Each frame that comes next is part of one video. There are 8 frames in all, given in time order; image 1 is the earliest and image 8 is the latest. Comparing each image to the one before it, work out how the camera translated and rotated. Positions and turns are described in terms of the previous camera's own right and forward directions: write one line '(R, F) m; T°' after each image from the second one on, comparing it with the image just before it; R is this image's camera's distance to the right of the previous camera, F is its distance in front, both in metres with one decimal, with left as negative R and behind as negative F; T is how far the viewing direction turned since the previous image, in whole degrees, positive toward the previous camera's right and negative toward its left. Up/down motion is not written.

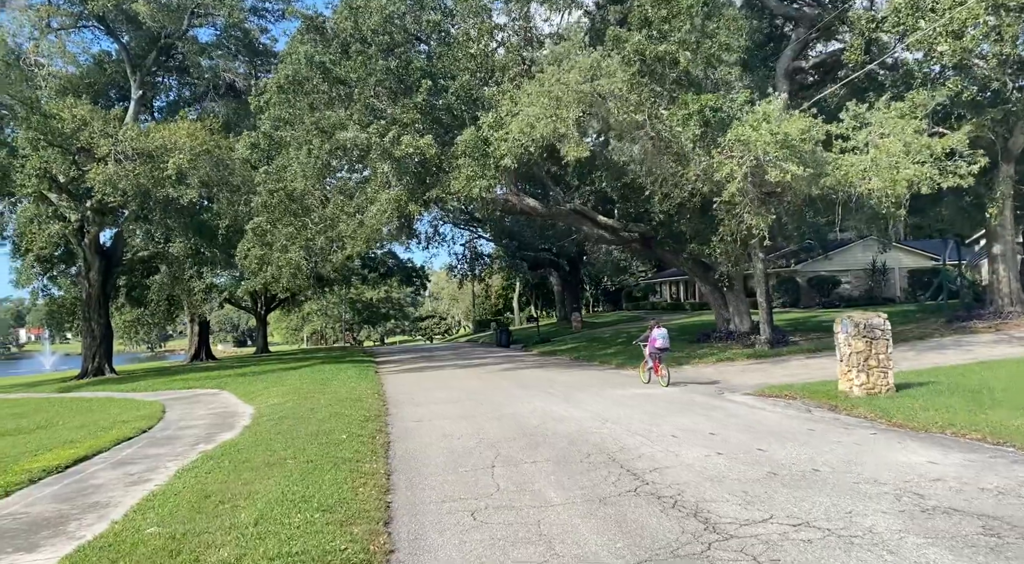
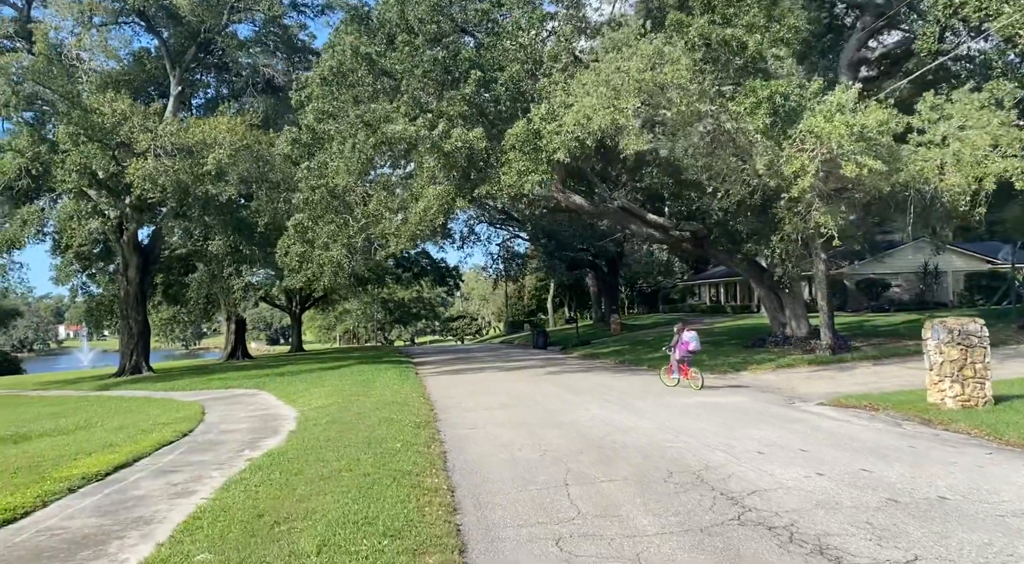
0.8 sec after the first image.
(-0.5, +0.8) m; -2°
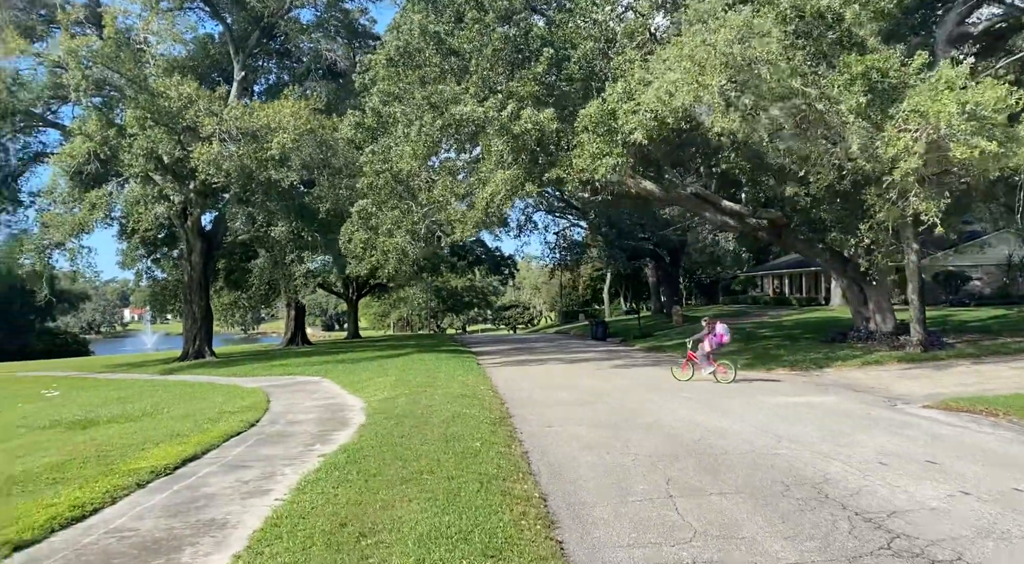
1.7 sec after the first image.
(-0.5, +0.8) m; -4°
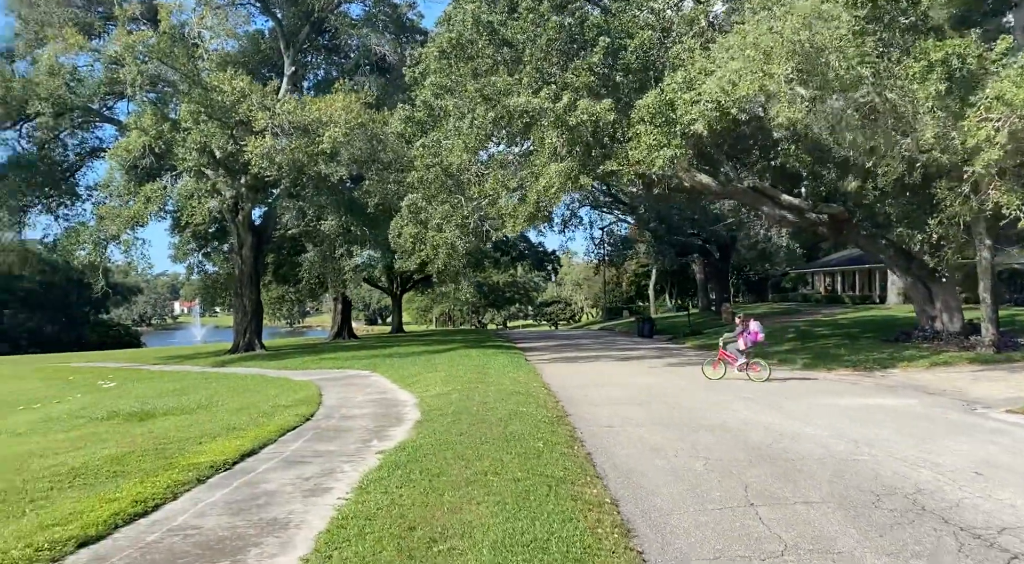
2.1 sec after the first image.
(-0.3, +0.3) m; -3°
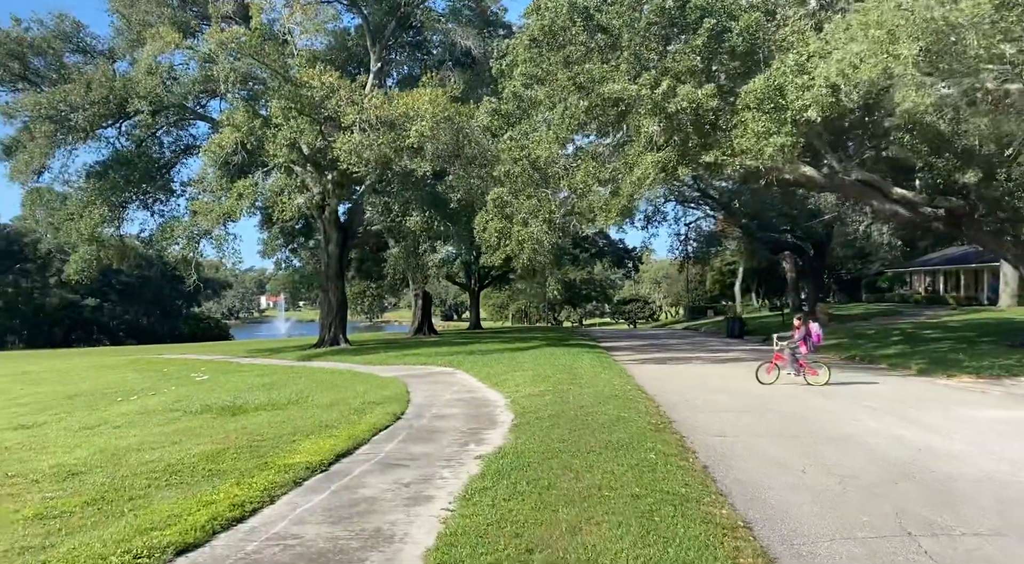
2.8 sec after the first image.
(-0.4, +0.6) m; -6°
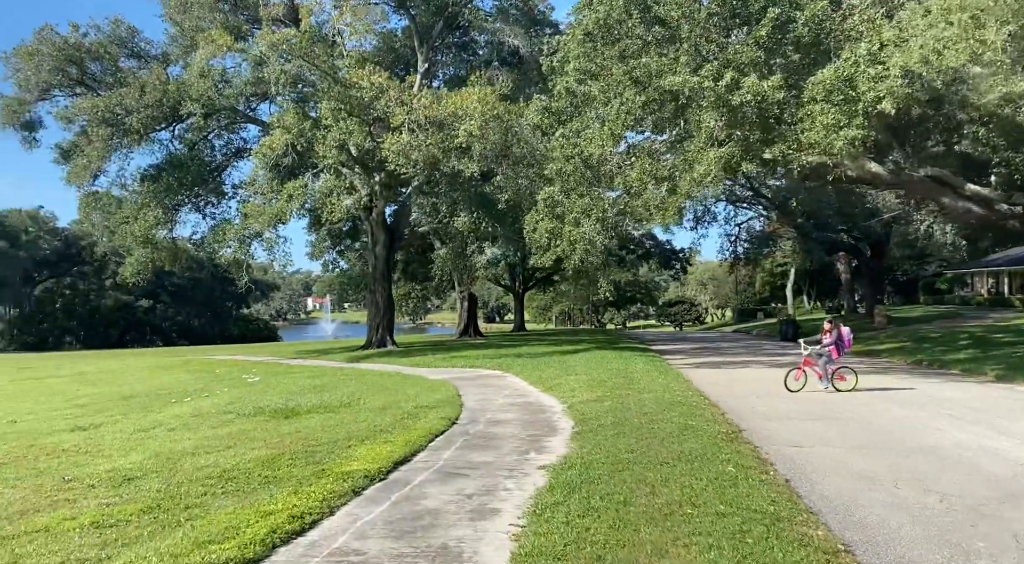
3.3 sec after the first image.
(-0.3, +0.4) m; -3°
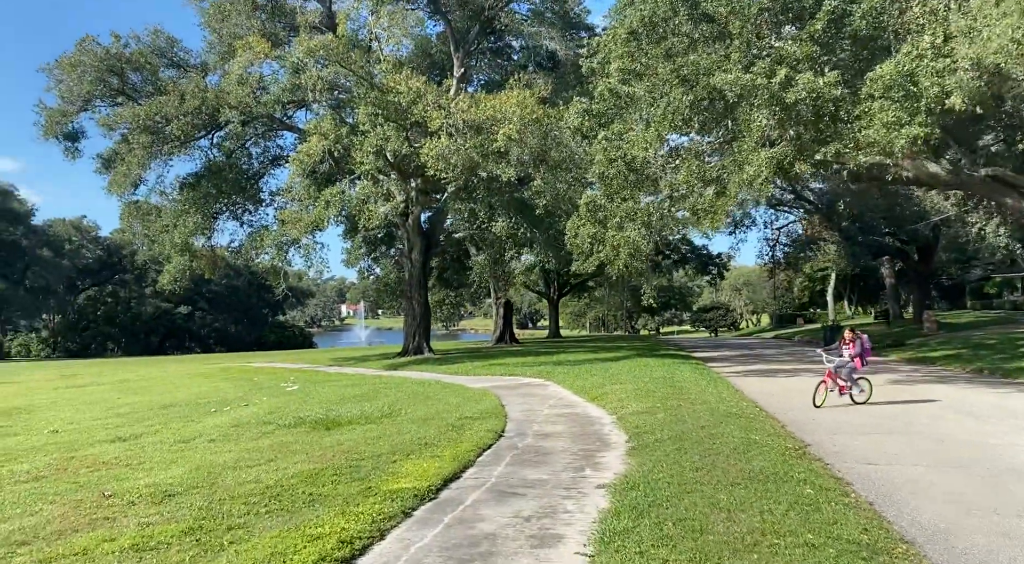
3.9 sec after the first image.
(-0.3, +0.5) m; -2°
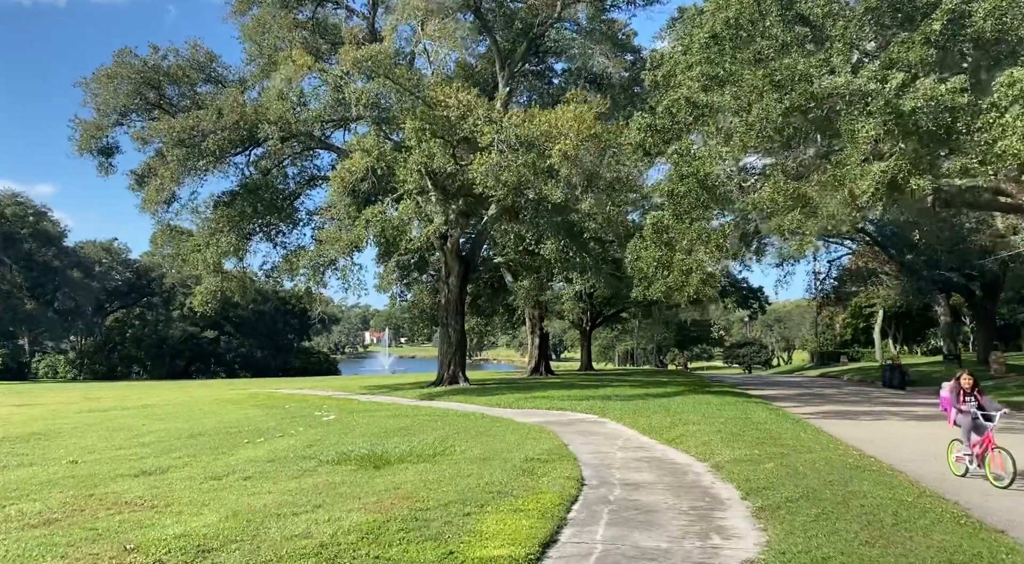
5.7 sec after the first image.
(-0.9, +1.5) m; -2°
